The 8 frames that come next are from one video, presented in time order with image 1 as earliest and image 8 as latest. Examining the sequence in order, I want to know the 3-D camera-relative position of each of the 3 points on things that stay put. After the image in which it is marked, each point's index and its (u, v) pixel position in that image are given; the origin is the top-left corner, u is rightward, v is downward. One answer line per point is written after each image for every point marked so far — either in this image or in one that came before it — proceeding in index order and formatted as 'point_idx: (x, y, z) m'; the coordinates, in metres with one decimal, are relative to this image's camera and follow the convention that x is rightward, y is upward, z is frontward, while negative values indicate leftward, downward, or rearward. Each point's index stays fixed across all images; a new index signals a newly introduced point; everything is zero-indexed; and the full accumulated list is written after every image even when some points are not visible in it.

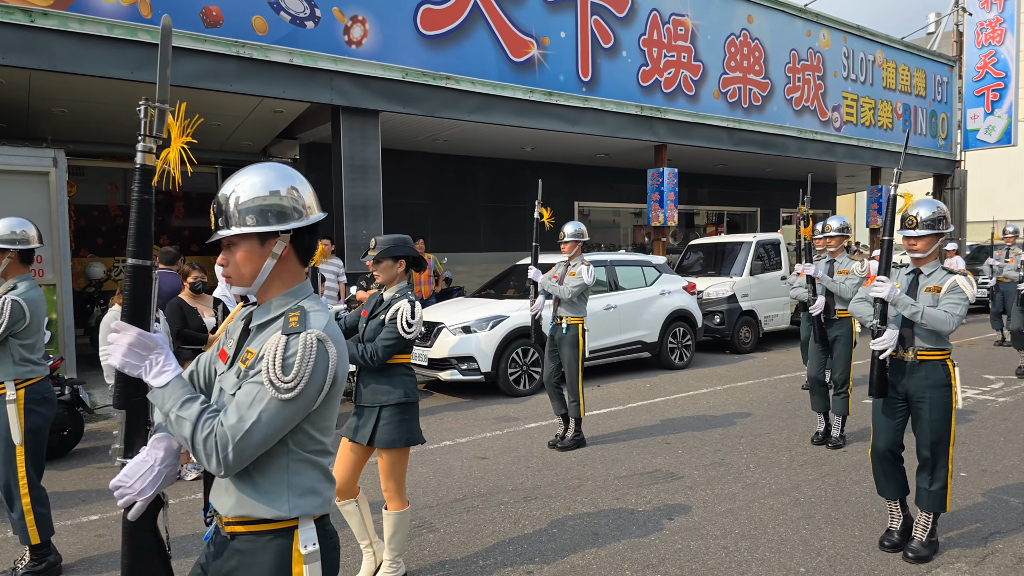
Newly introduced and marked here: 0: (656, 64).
0: (+3.0, +4.5, +12.7) m
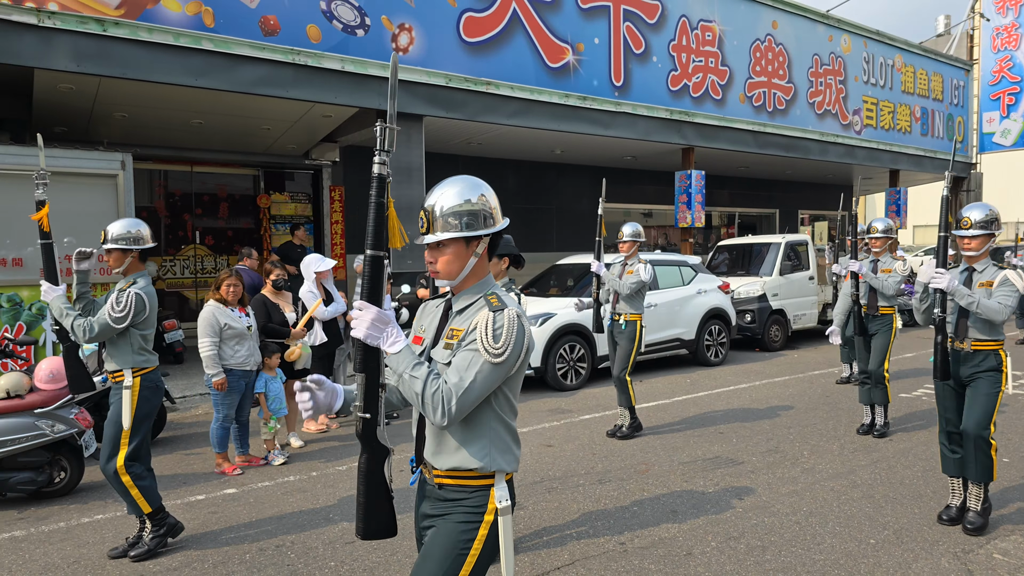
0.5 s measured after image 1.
0: (+3.6, +4.5, +13.0) m
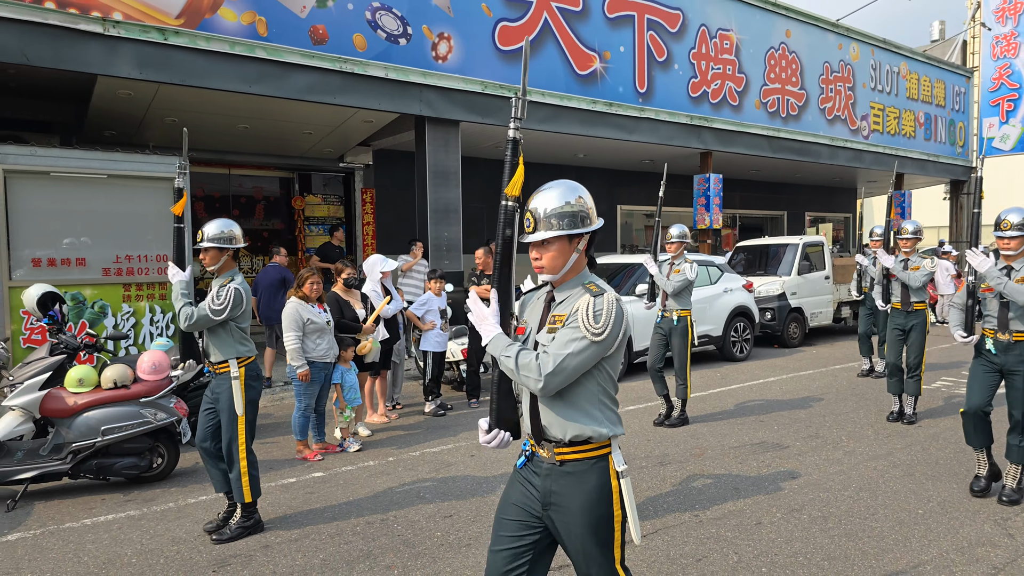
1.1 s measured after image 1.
0: (+4.0, +4.5, +13.4) m
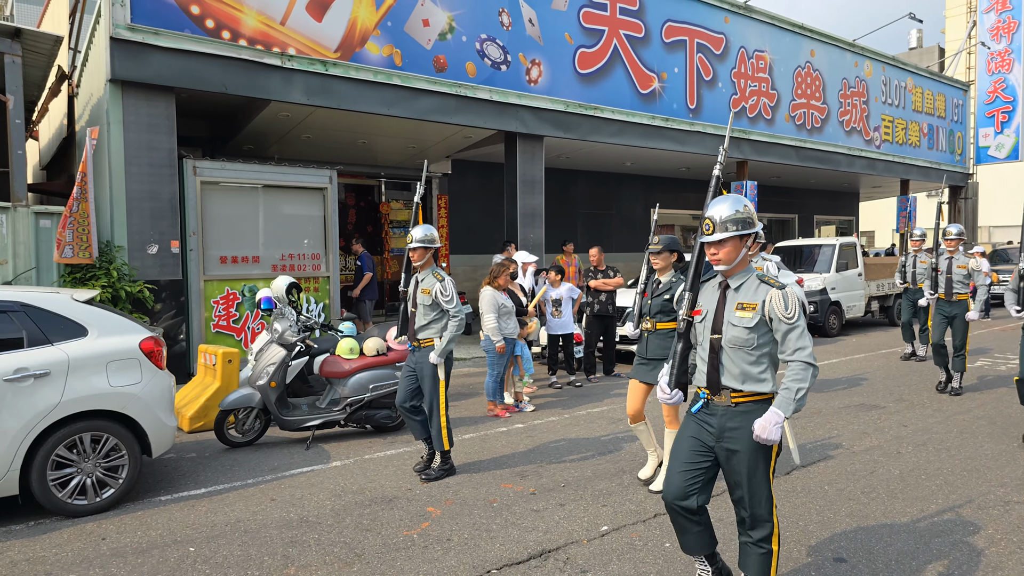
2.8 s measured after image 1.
0: (+5.4, +4.6, +15.0) m
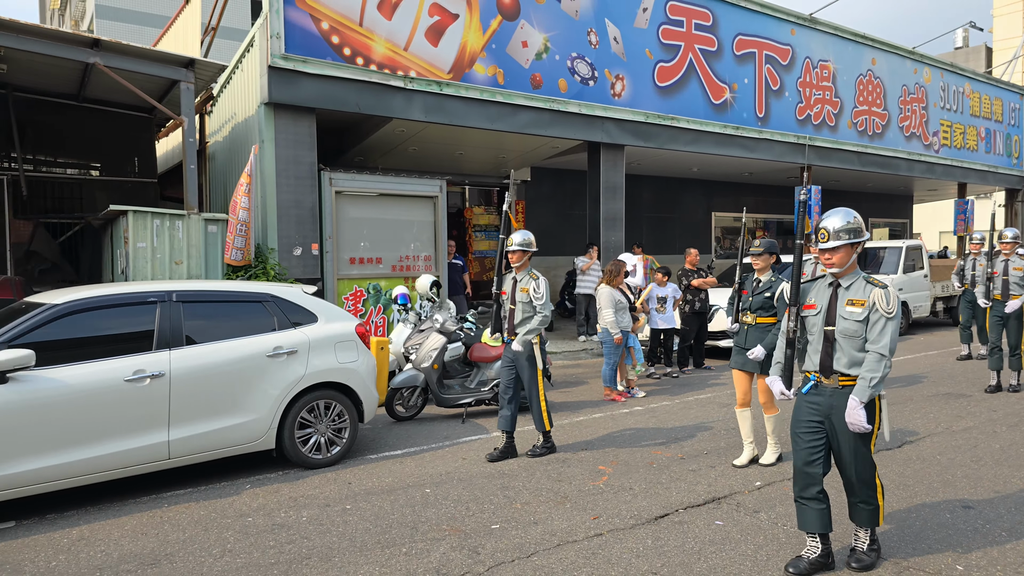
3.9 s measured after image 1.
0: (+7.2, +4.5, +15.5) m
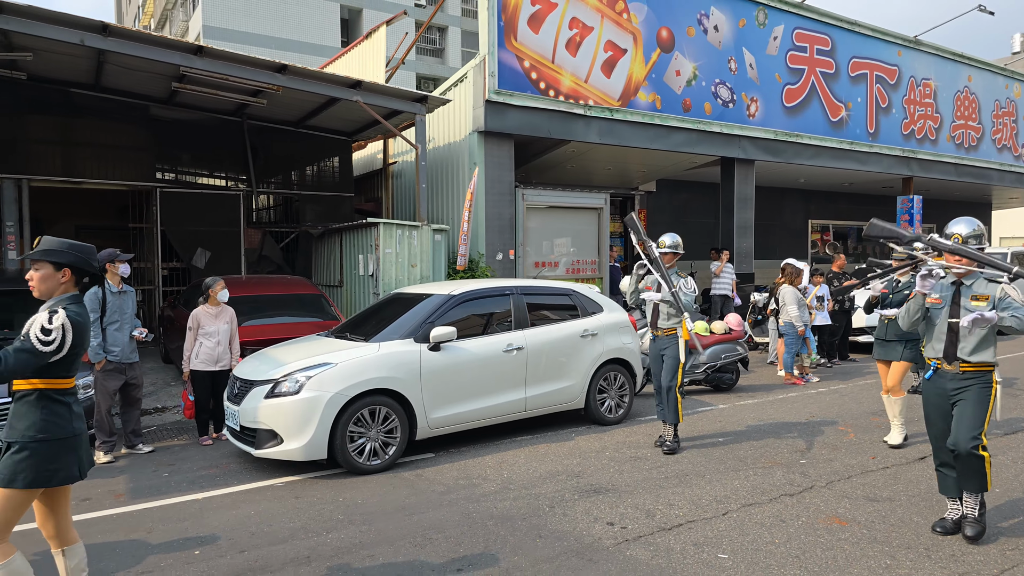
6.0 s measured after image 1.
0: (+10.3, +4.4, +16.6) m
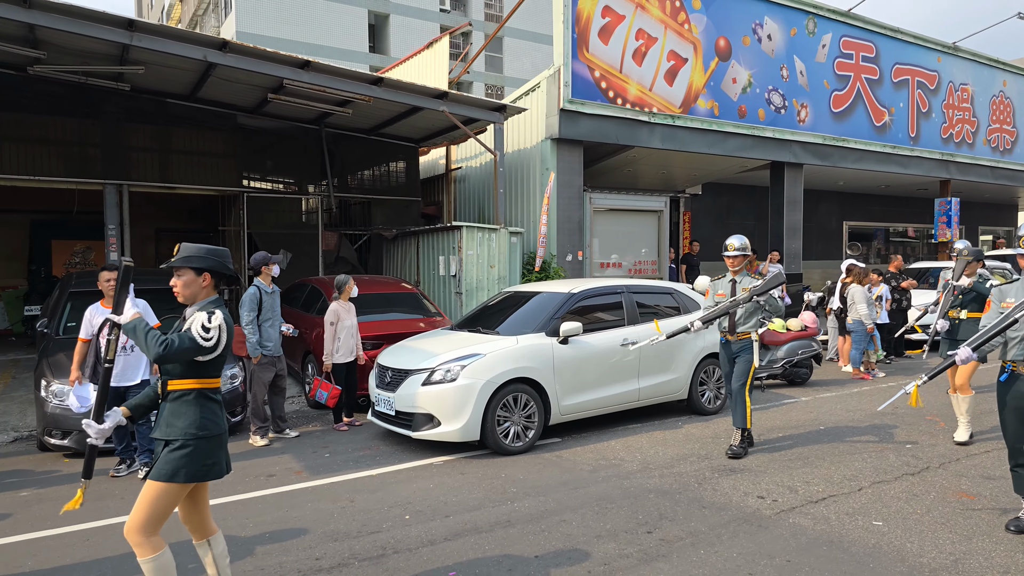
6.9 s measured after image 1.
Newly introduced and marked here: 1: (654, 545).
0: (+11.6, +4.4, +16.9) m
1: (+0.8, -1.5, +3.8) m
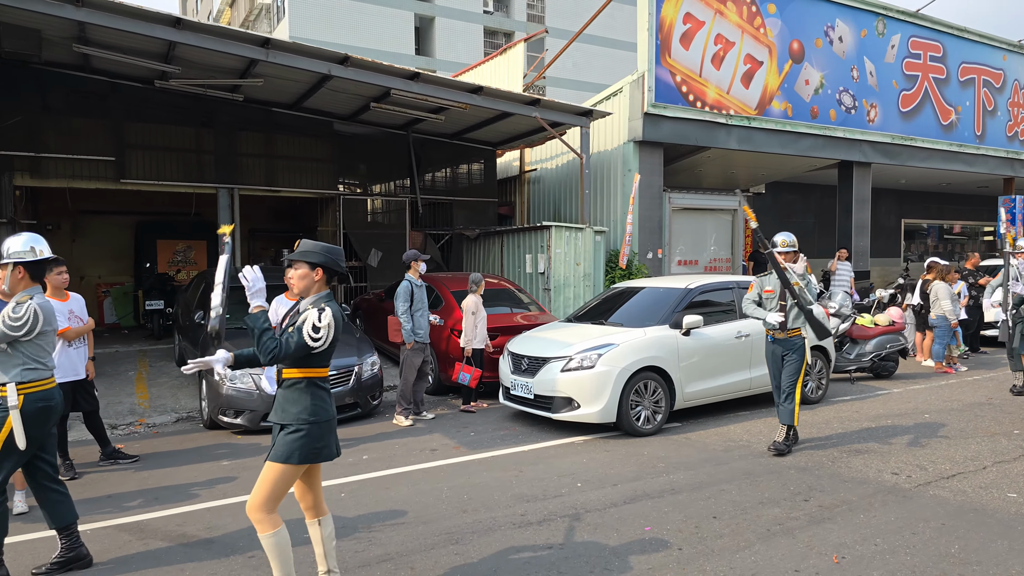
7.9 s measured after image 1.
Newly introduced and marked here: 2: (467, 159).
0: (+13.4, +4.5, +16.9) m
1: (+2.0, -1.5, +4.3) m
2: (-0.9, +2.7, +13.6) m
